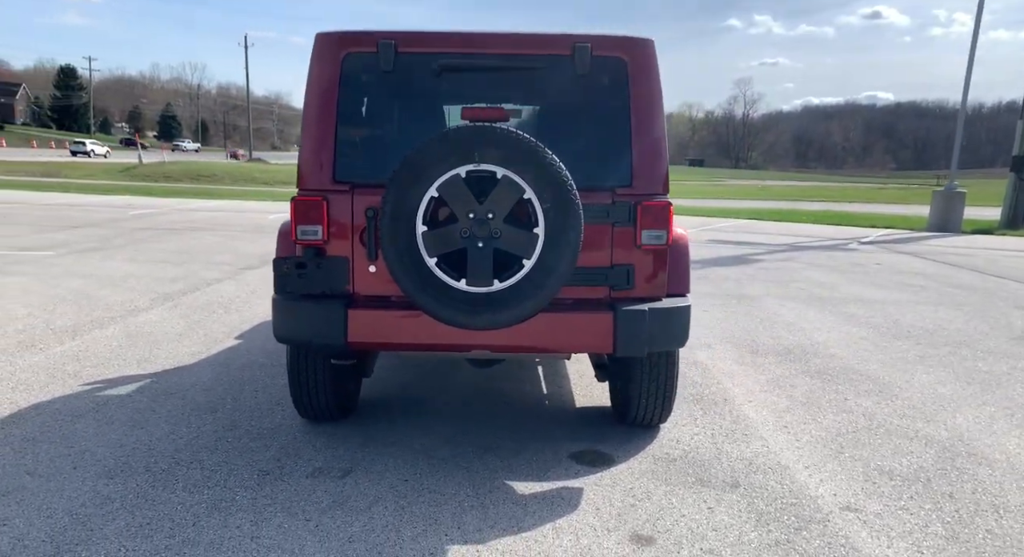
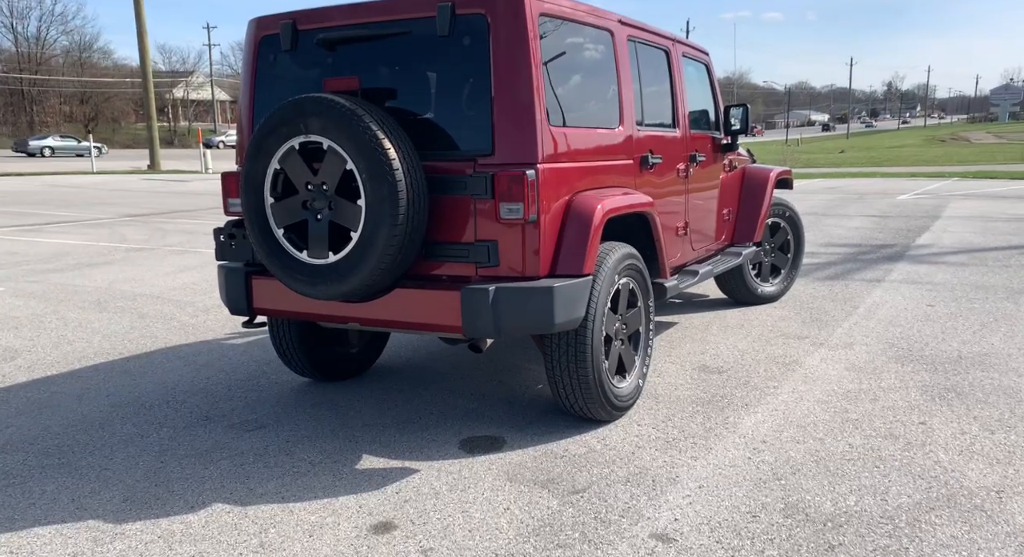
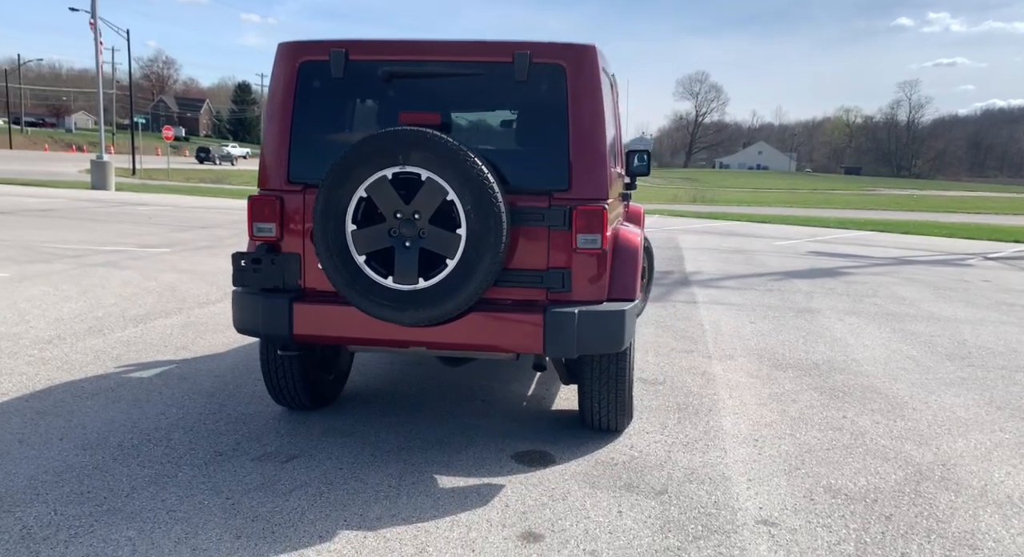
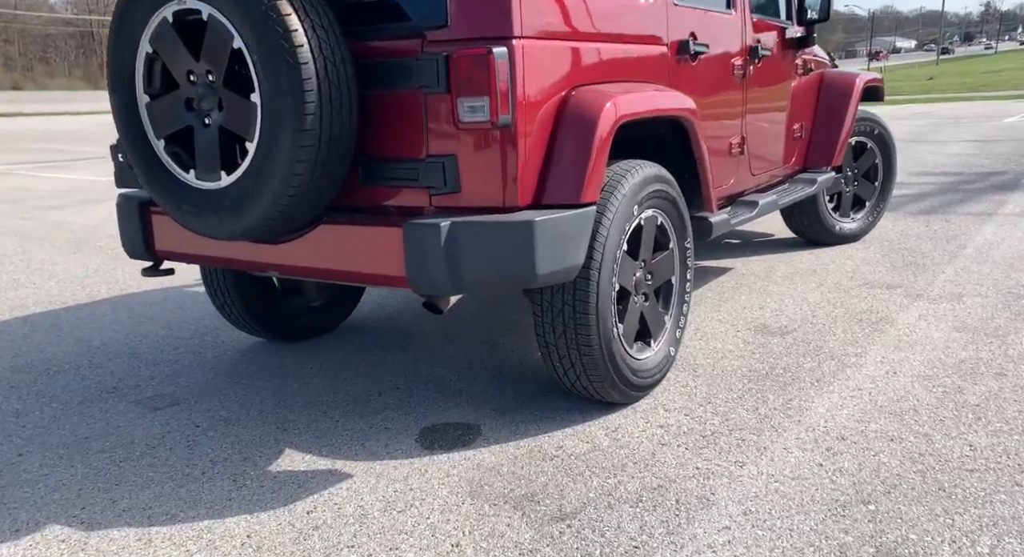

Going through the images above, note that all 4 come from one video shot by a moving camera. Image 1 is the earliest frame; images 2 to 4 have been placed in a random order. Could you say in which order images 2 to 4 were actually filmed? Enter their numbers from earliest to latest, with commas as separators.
3, 2, 4
